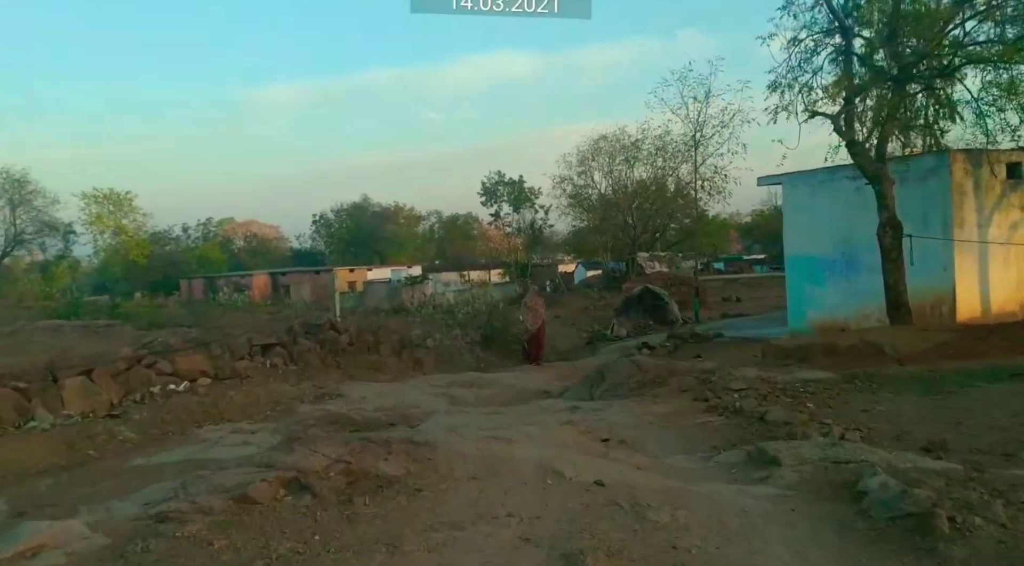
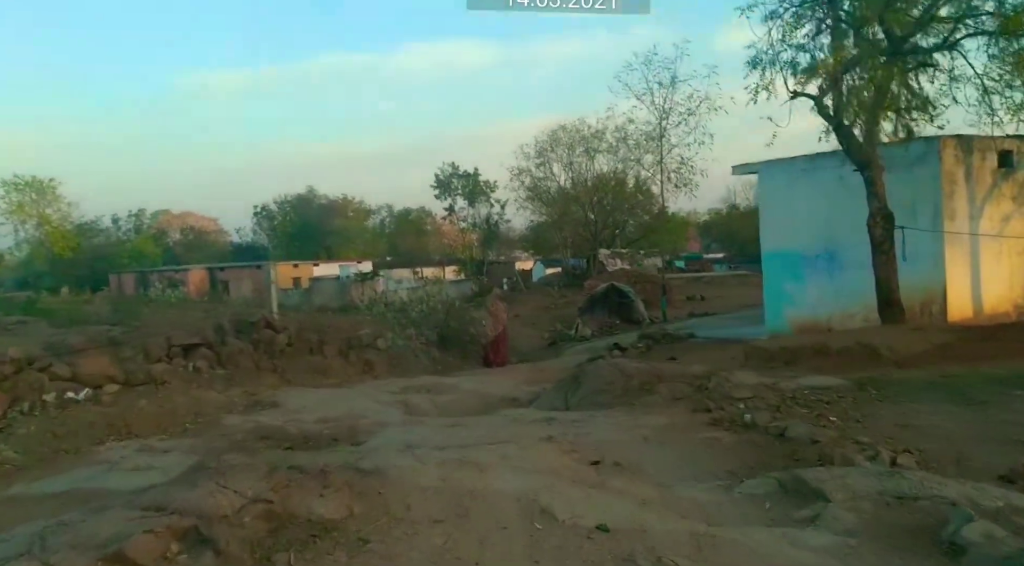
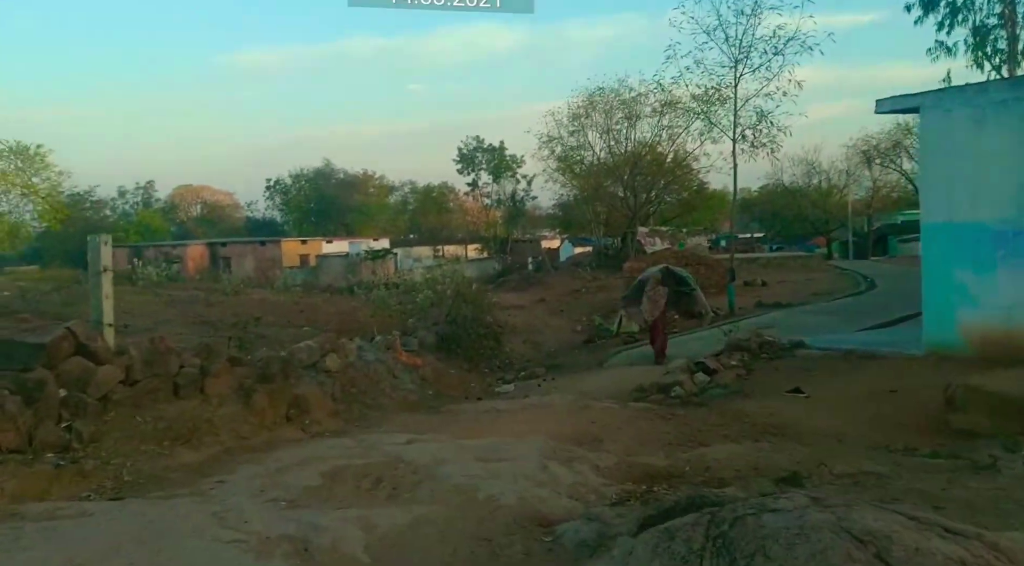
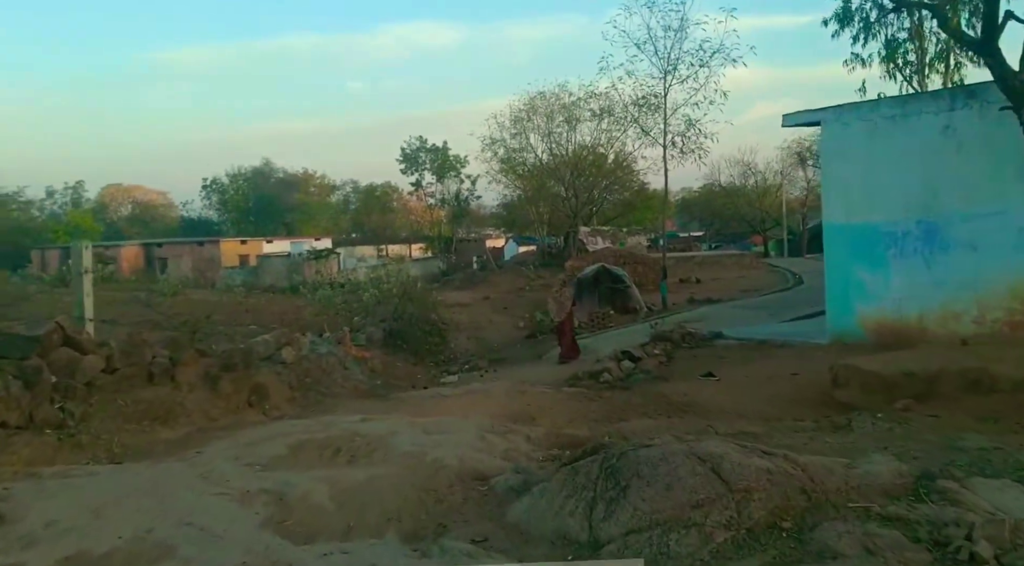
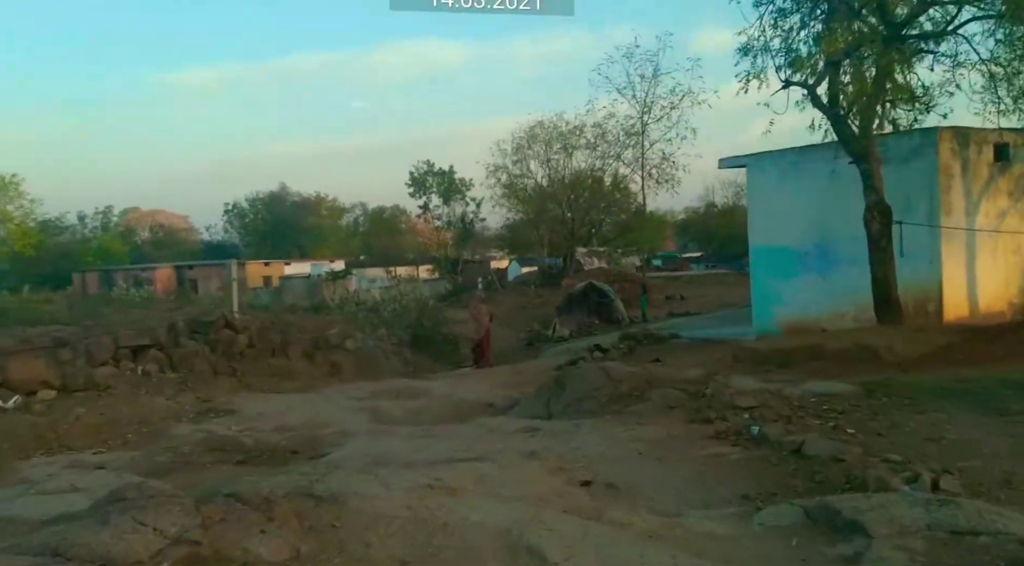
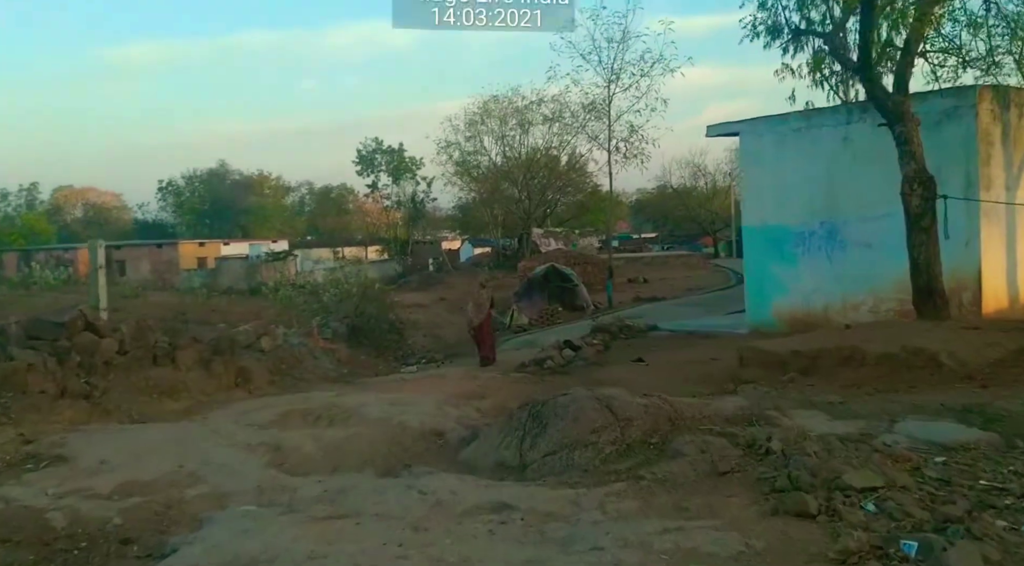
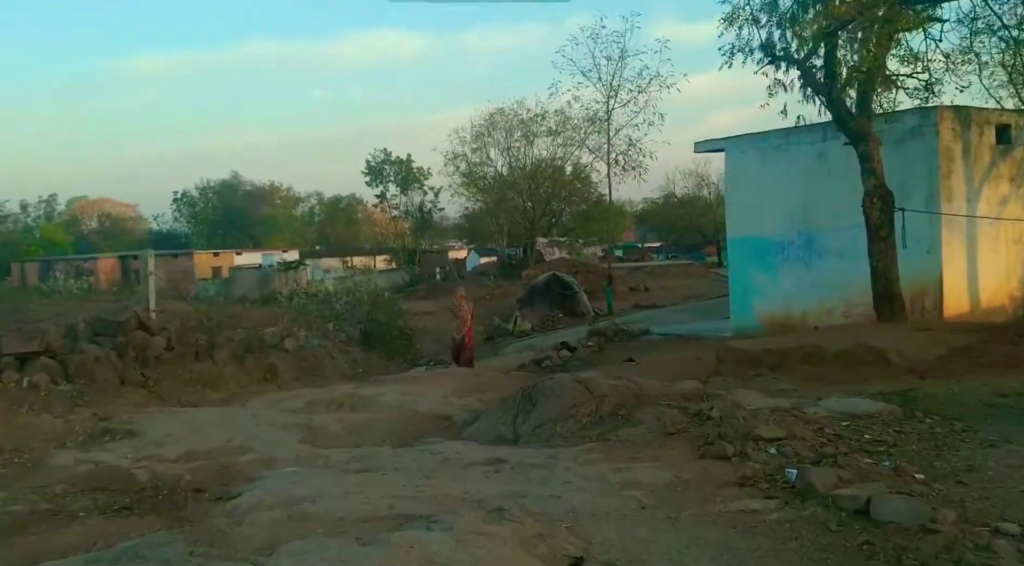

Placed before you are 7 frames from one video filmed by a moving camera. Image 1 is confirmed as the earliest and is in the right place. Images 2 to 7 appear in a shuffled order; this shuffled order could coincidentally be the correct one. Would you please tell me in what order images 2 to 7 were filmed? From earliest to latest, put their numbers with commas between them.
2, 5, 7, 6, 4, 3
